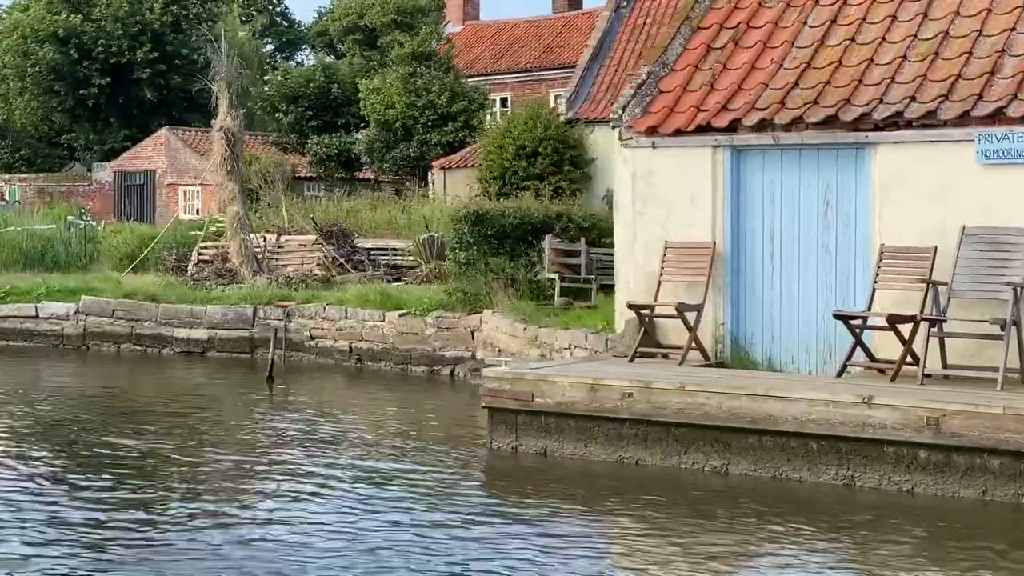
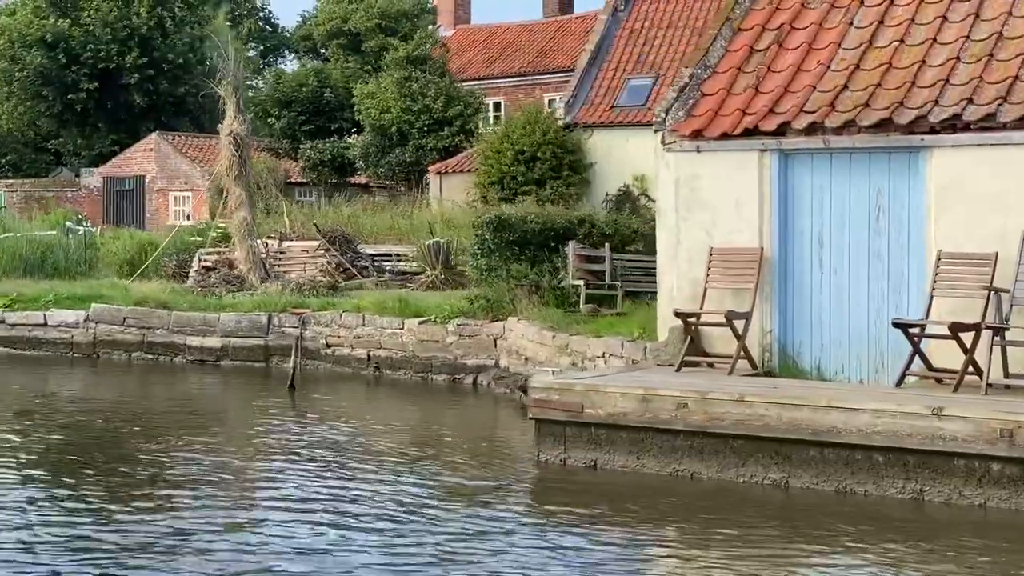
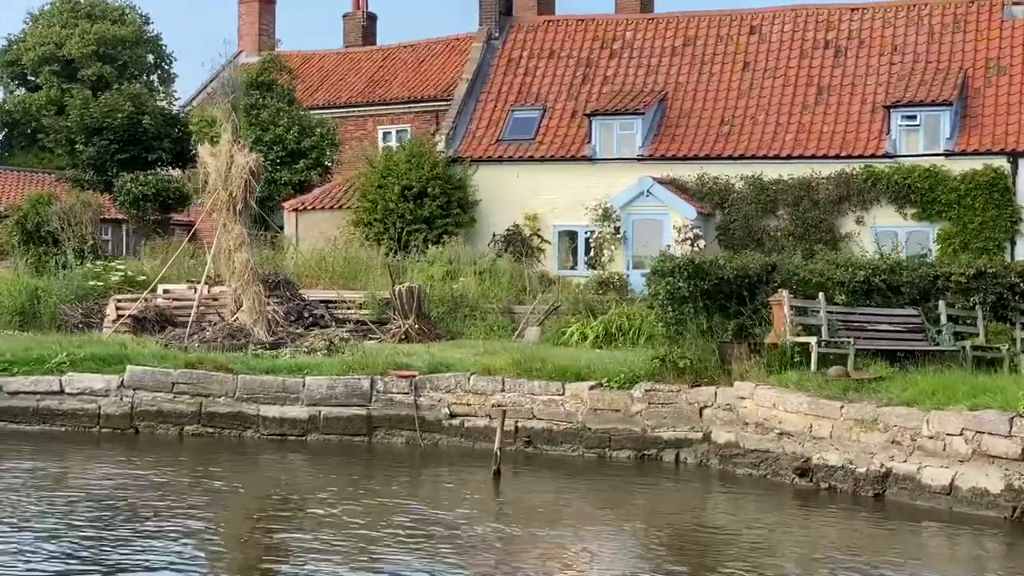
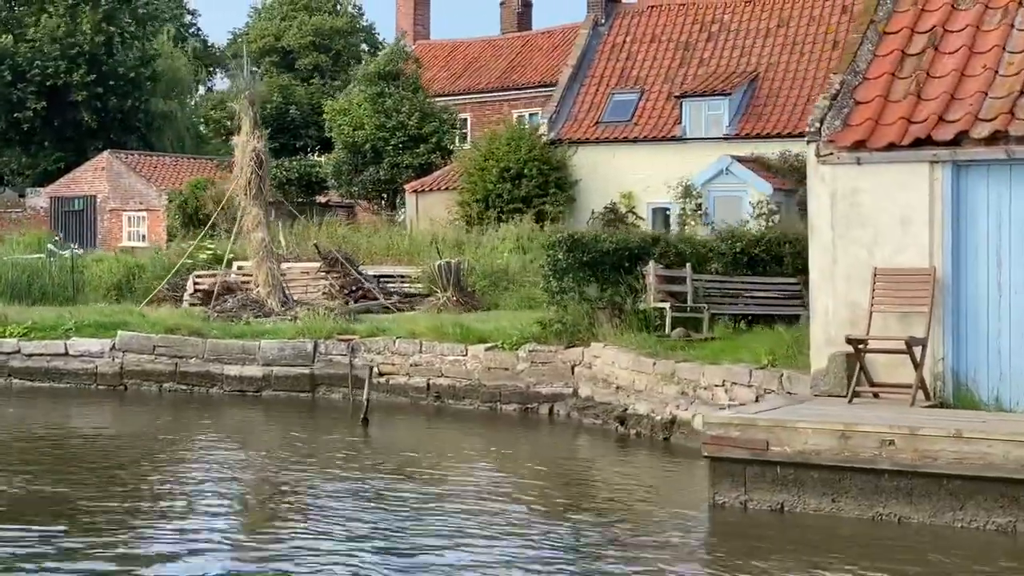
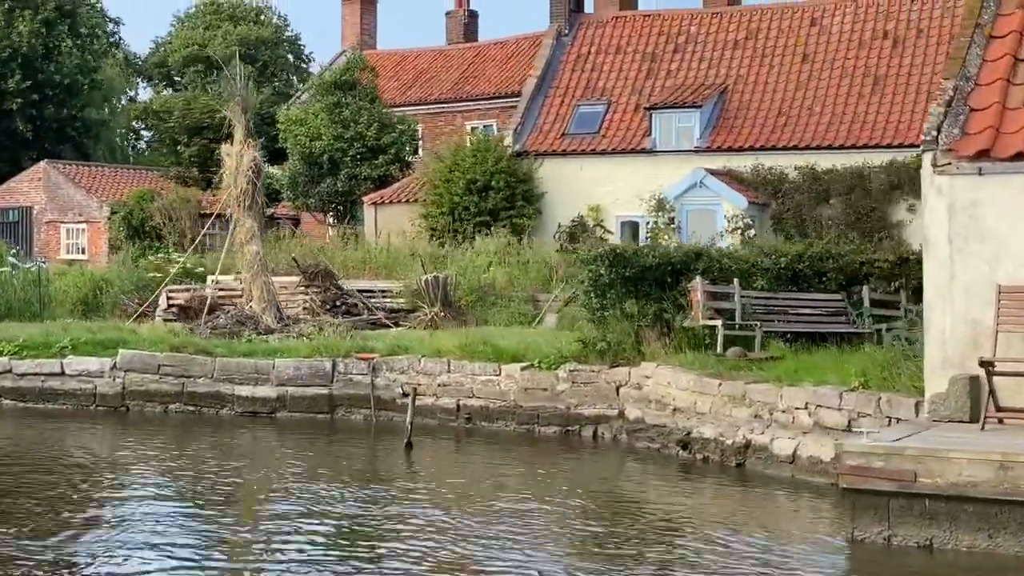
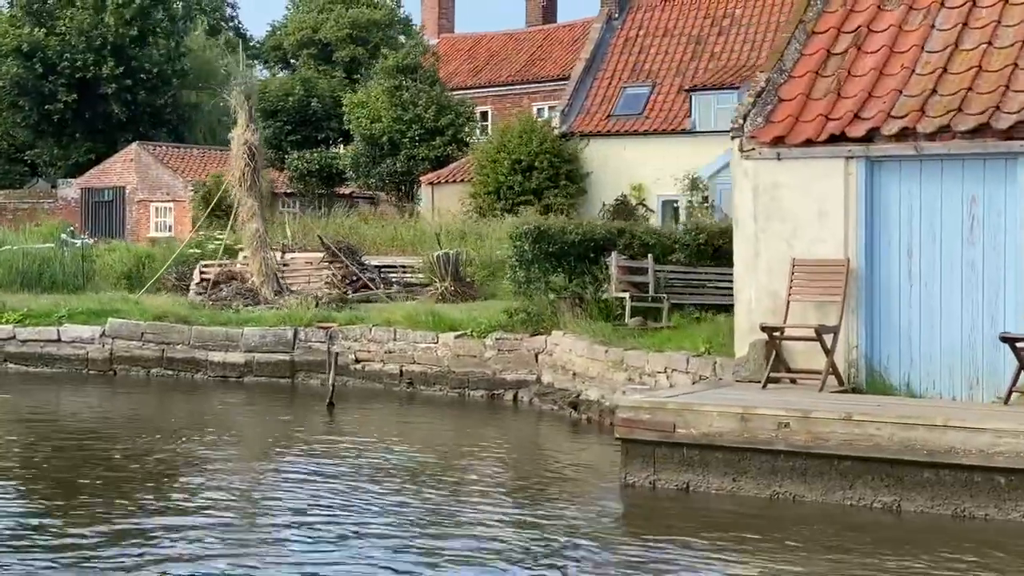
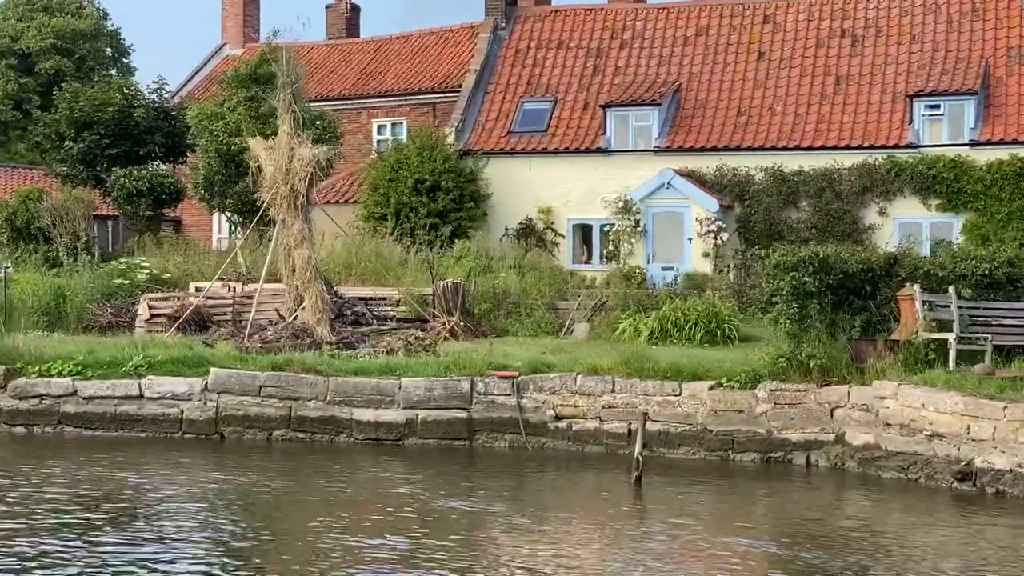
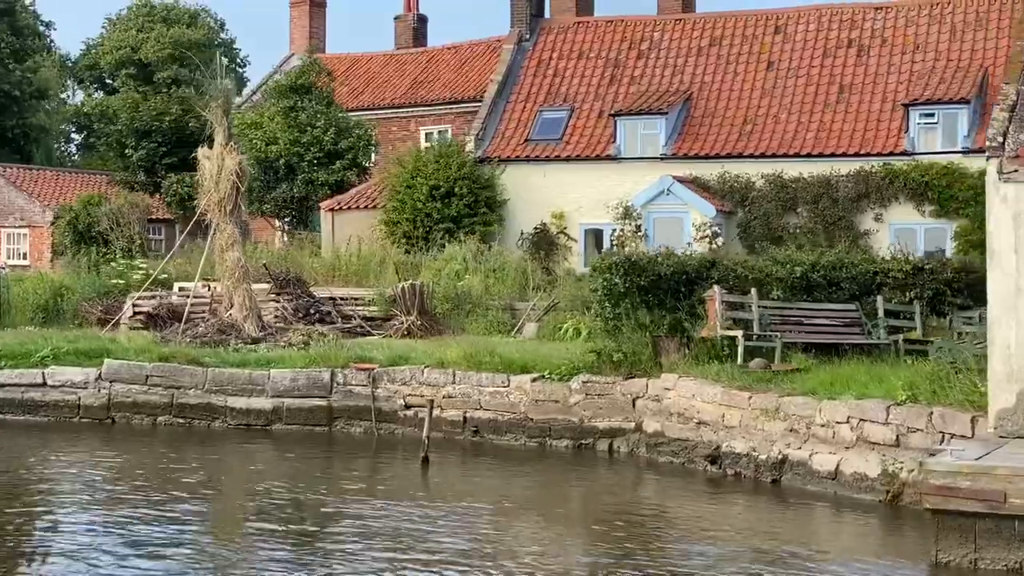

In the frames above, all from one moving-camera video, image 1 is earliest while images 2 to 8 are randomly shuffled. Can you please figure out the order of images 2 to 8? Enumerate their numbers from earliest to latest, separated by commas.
2, 6, 4, 5, 8, 3, 7
